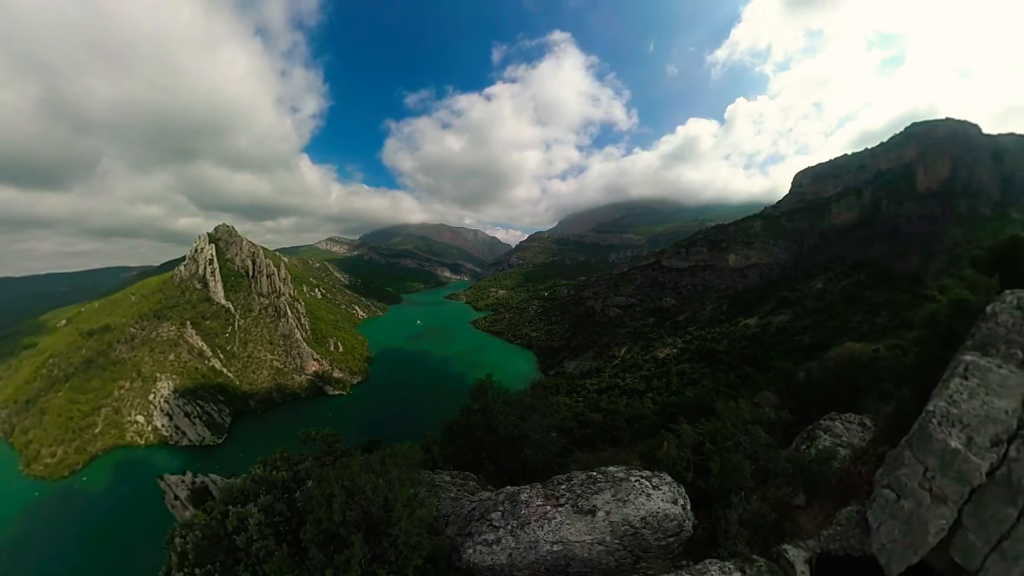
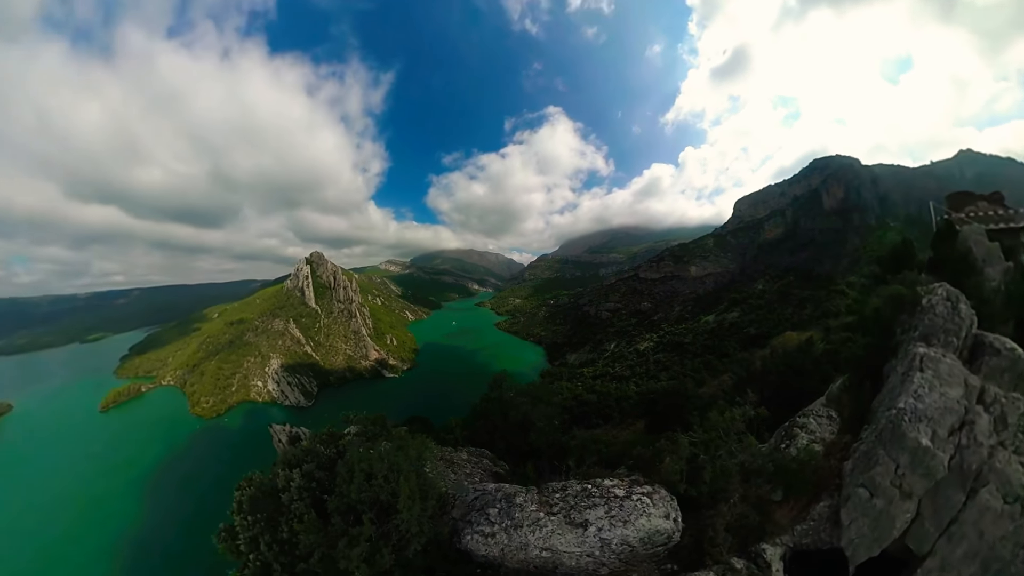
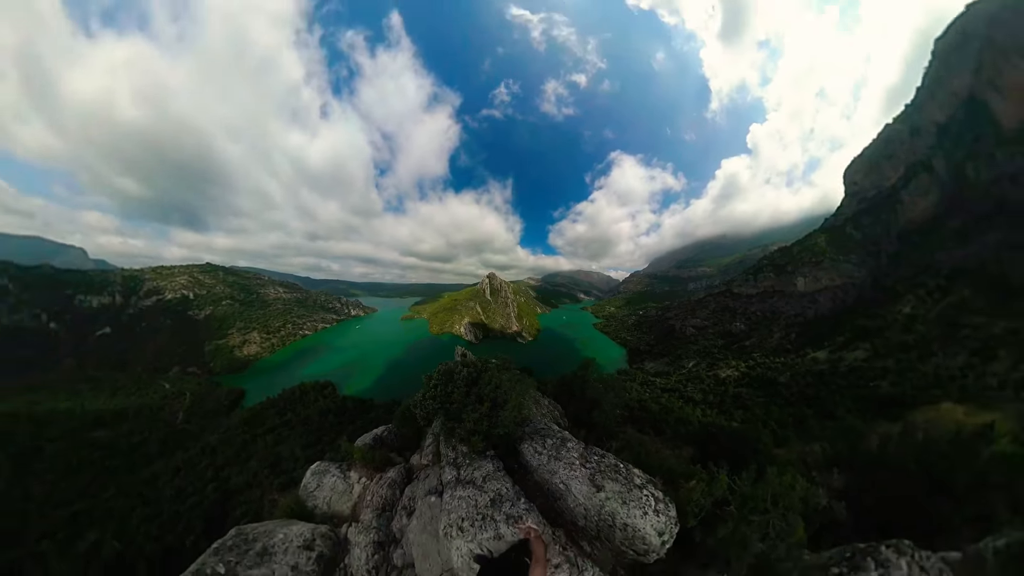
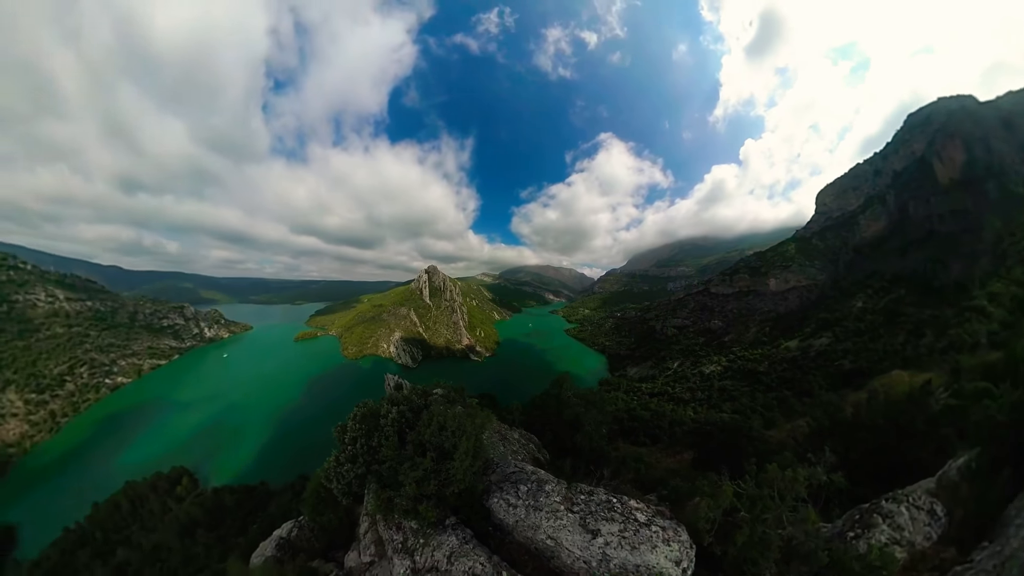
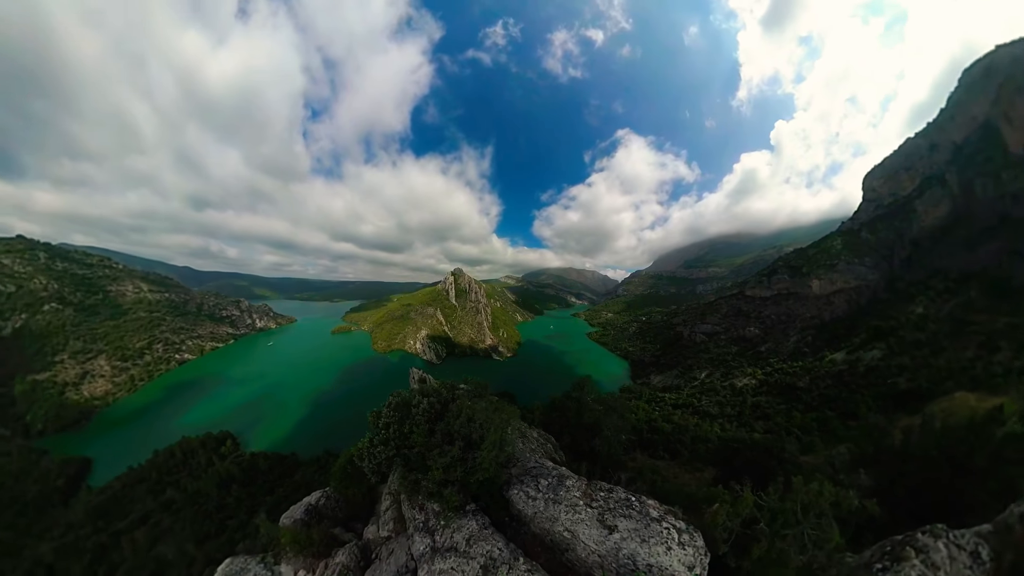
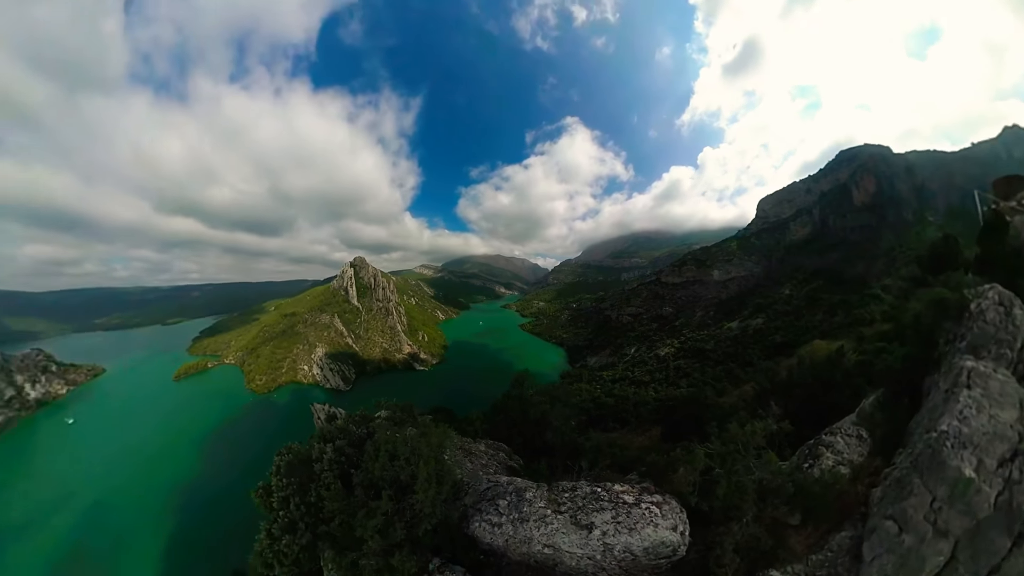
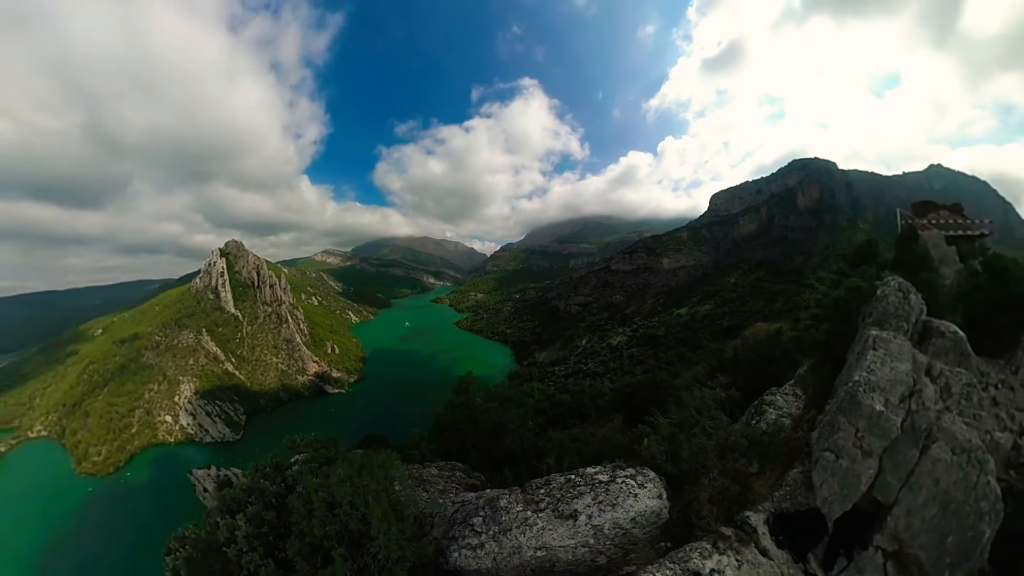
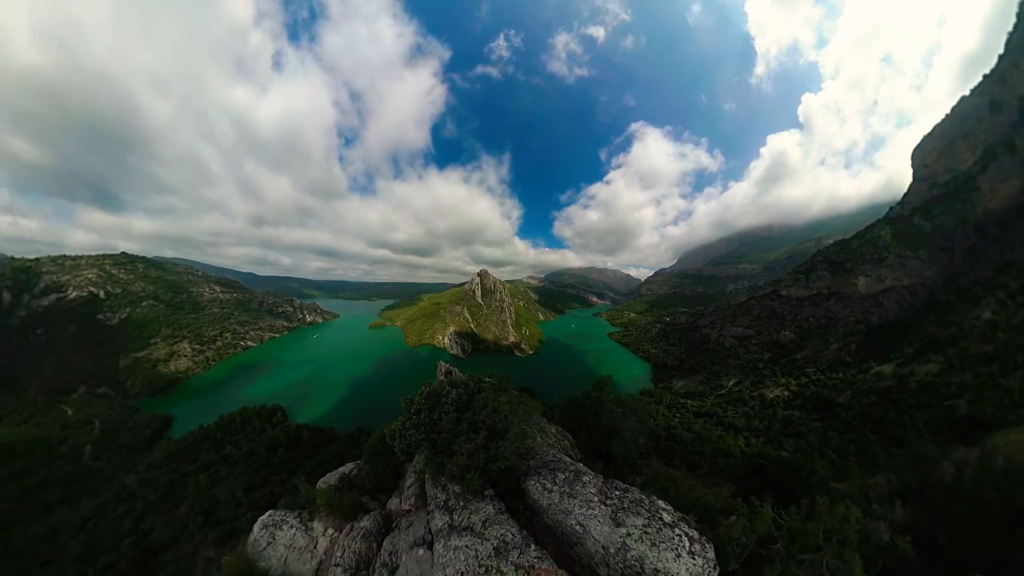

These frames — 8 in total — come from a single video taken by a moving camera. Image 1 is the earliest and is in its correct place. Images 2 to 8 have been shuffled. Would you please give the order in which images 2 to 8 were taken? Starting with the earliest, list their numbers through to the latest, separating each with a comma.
7, 2, 6, 4, 5, 8, 3
